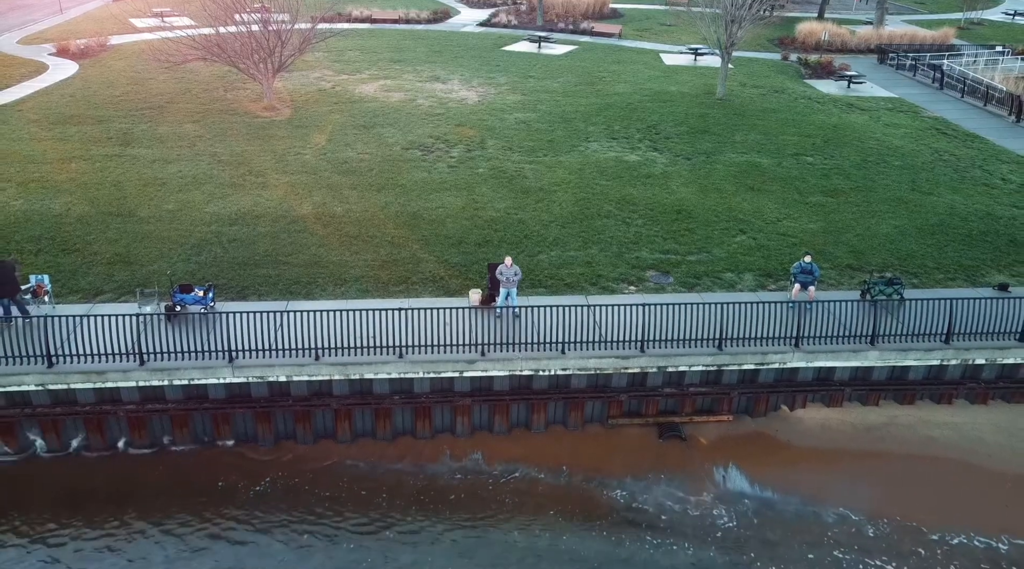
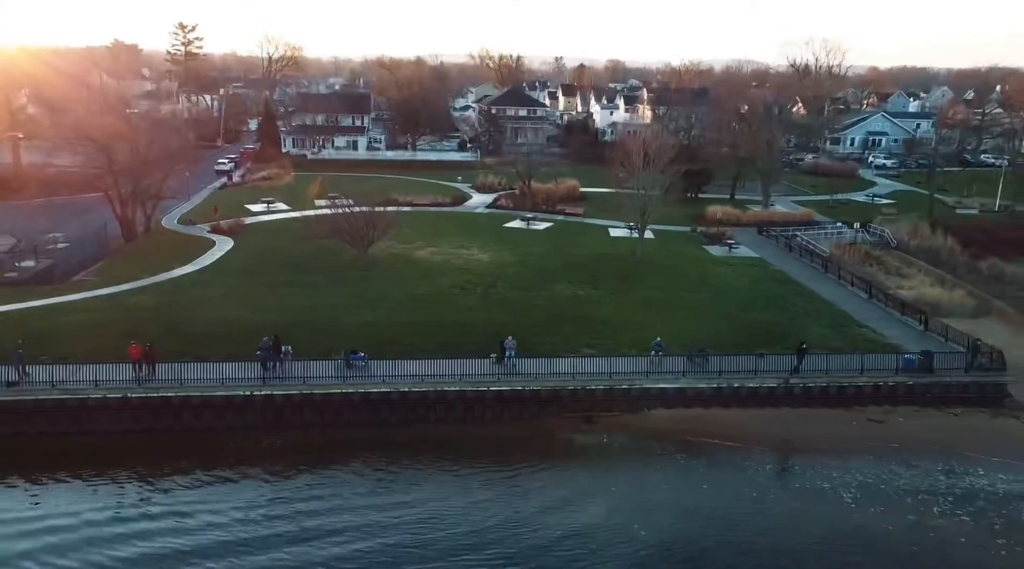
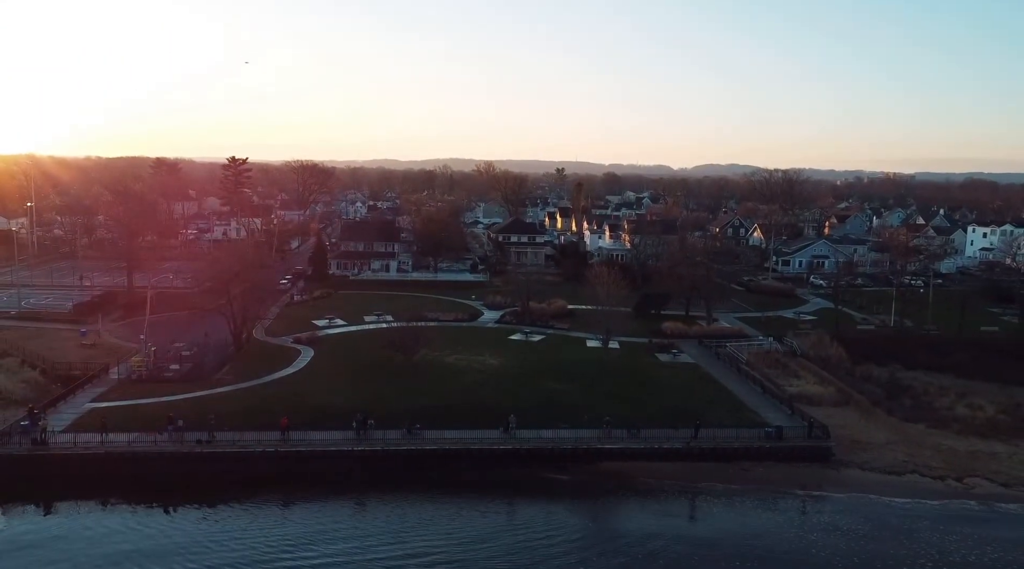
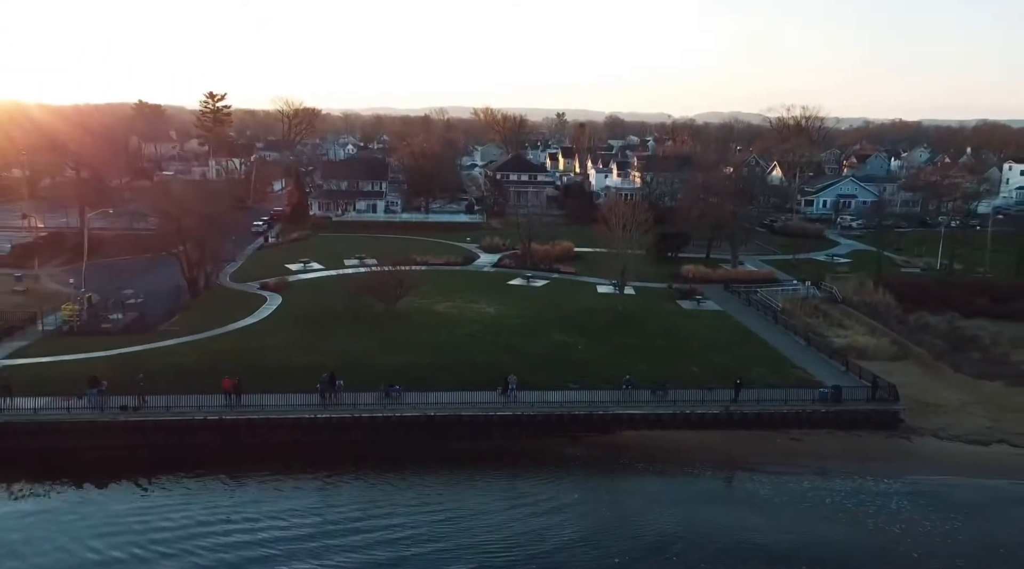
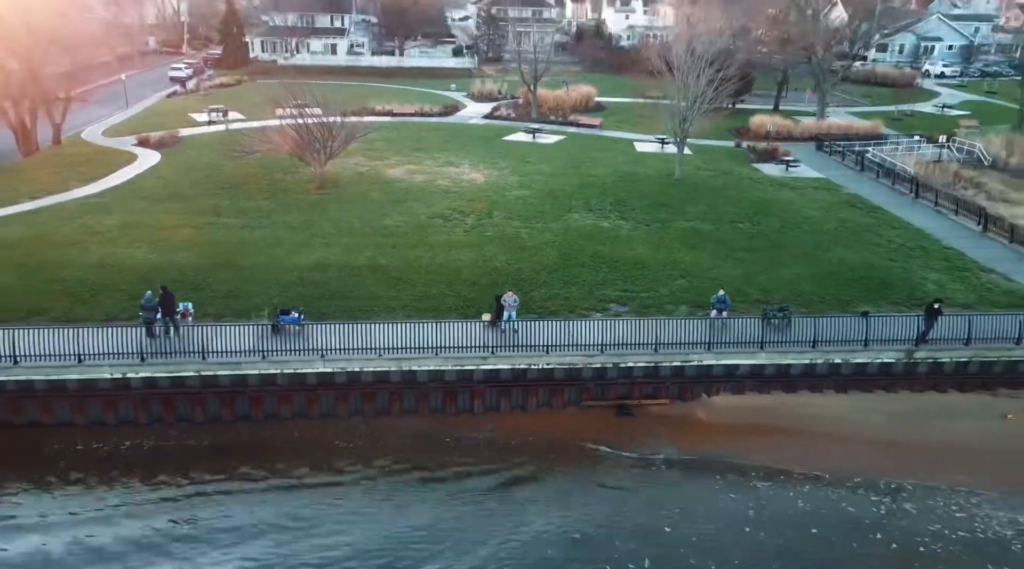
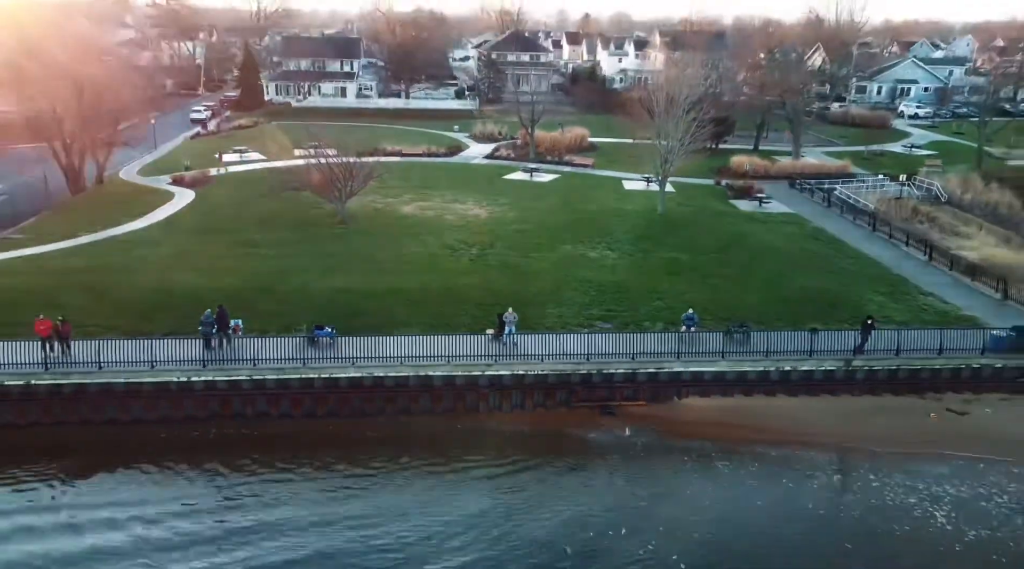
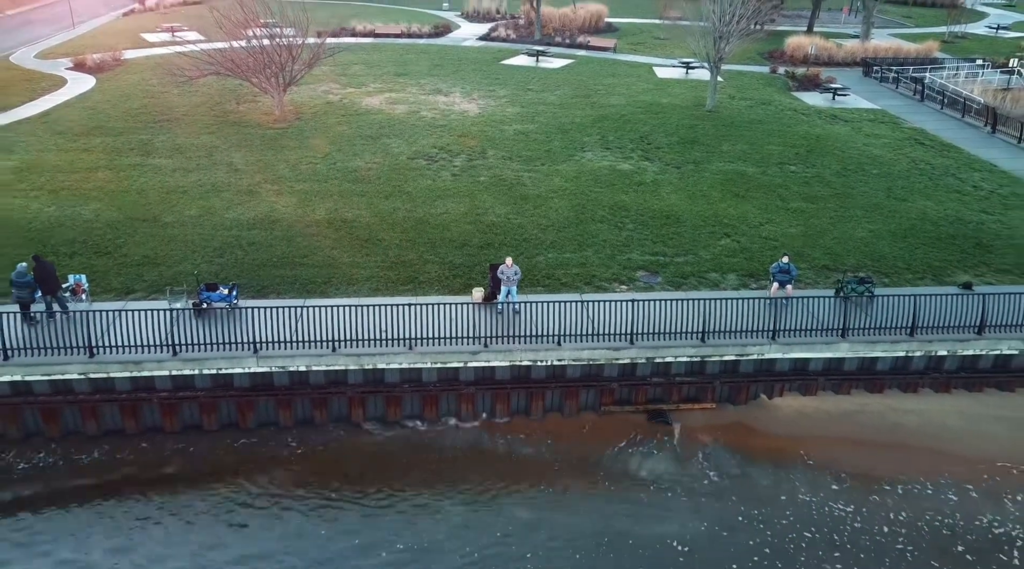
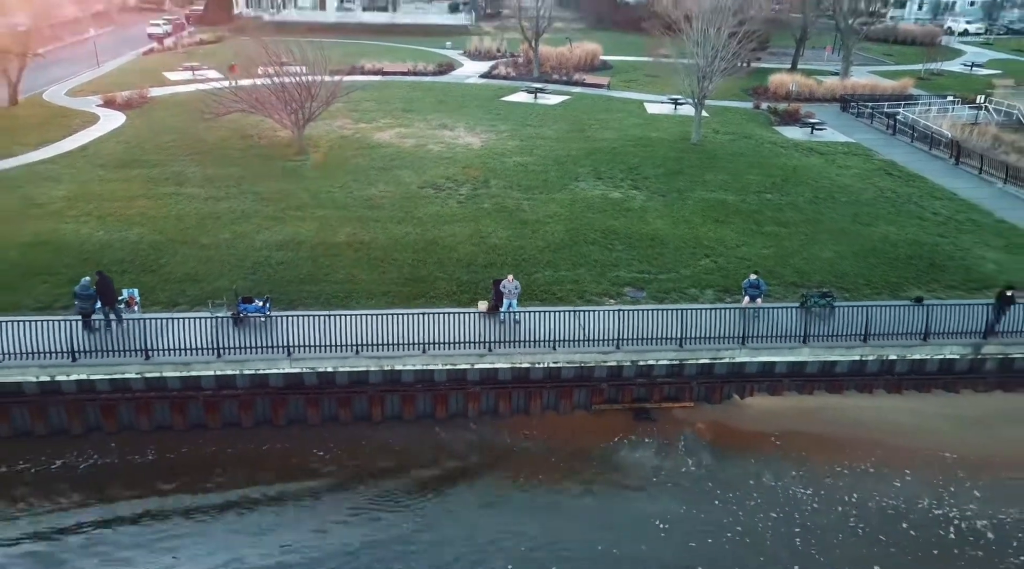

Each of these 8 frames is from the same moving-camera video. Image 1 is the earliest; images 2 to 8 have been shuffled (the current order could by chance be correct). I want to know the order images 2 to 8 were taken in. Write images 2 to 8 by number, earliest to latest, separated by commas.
7, 8, 5, 6, 2, 4, 3
